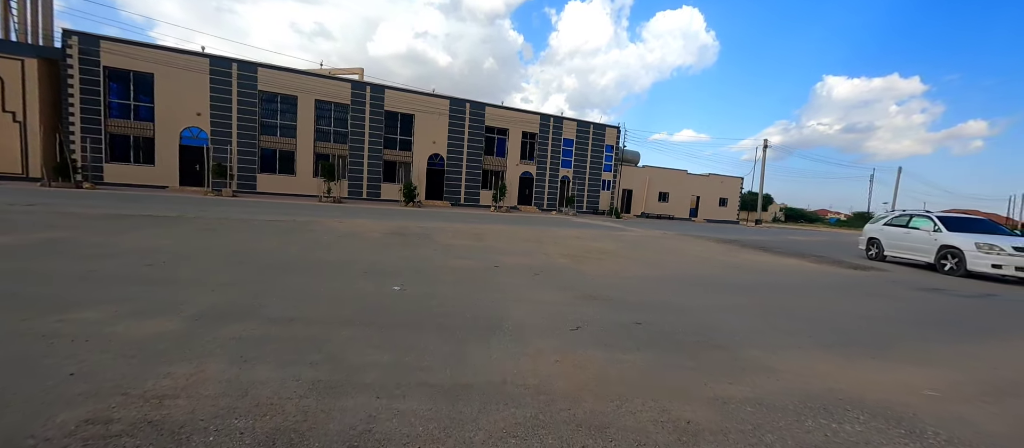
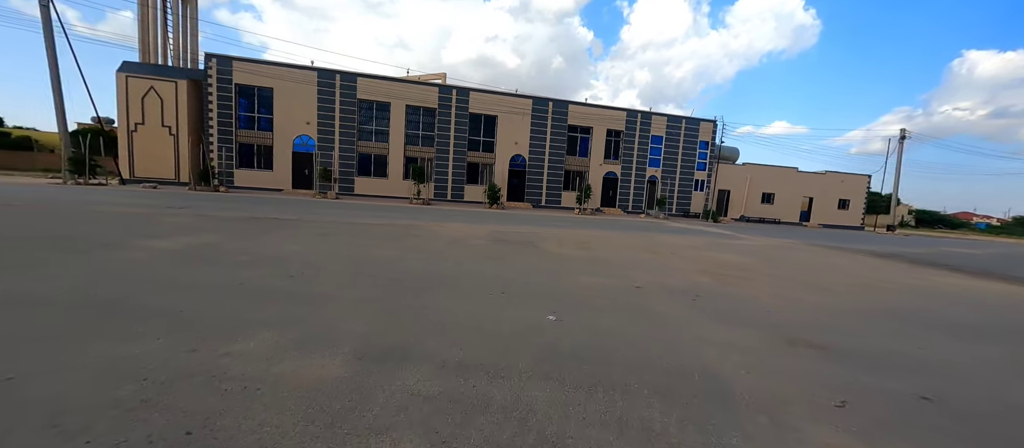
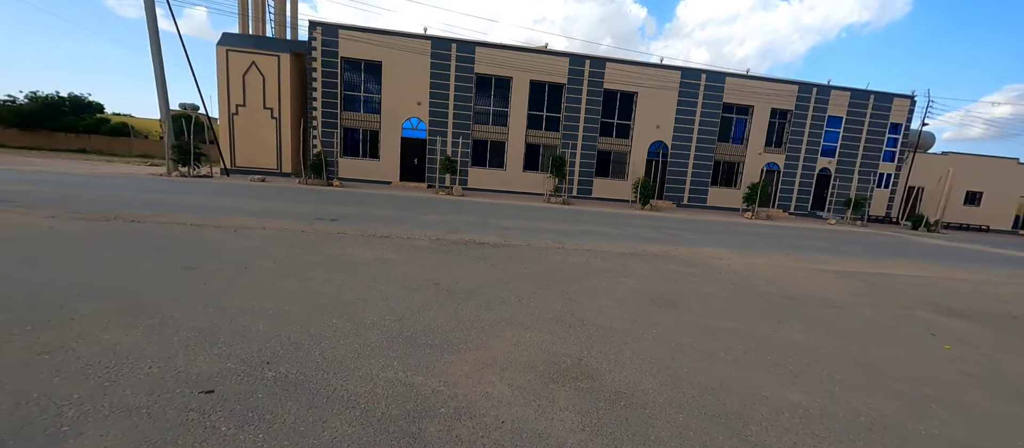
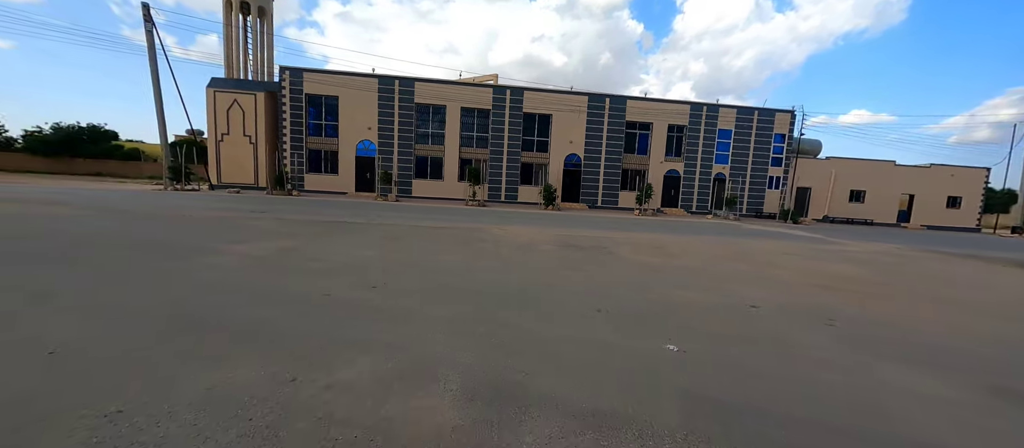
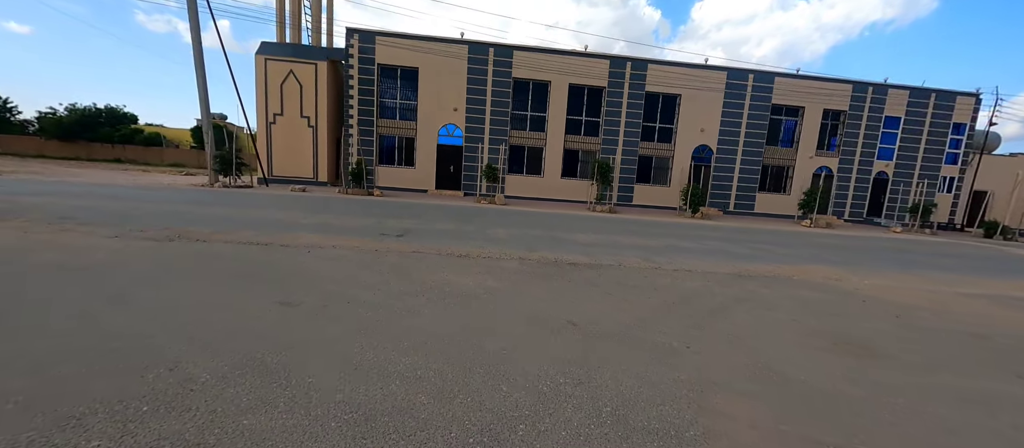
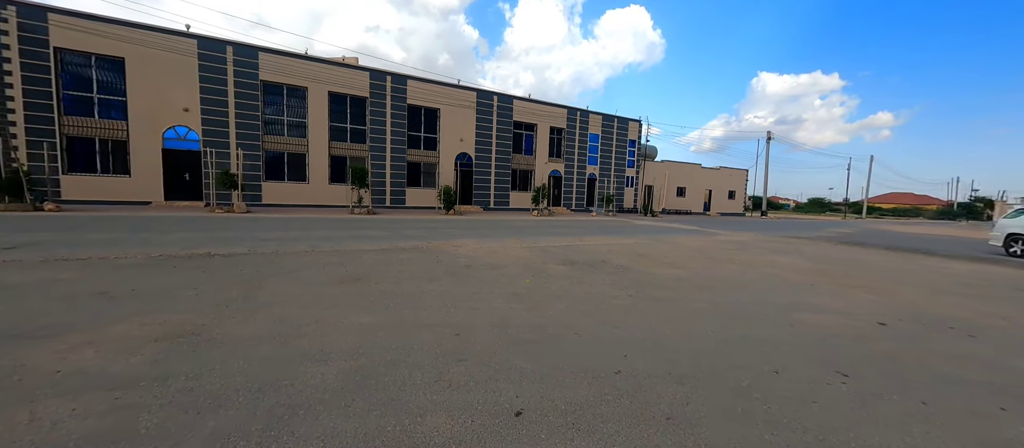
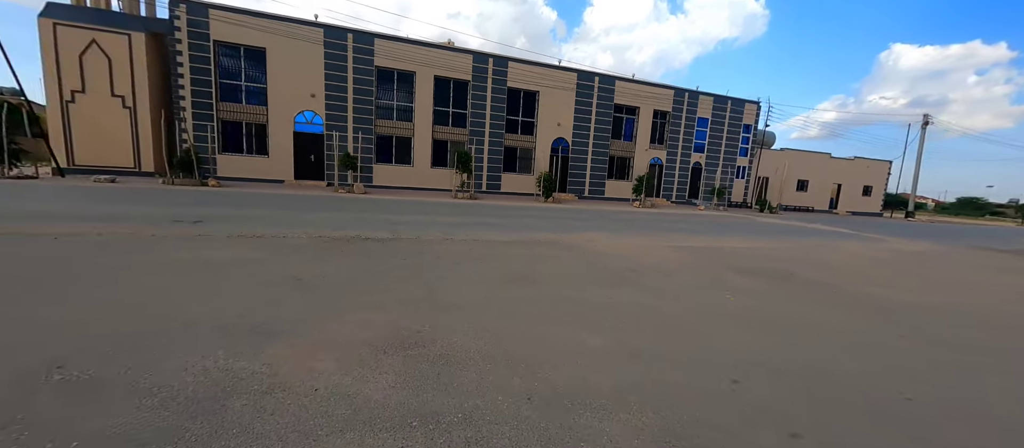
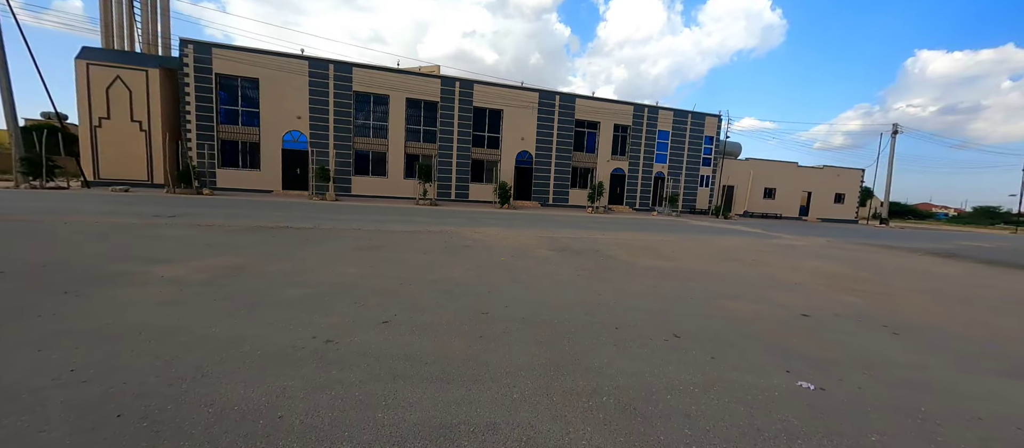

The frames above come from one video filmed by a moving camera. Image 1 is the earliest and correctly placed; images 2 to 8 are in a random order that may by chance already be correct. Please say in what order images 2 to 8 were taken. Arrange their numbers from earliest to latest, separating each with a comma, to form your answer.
2, 4, 8, 6, 7, 3, 5
